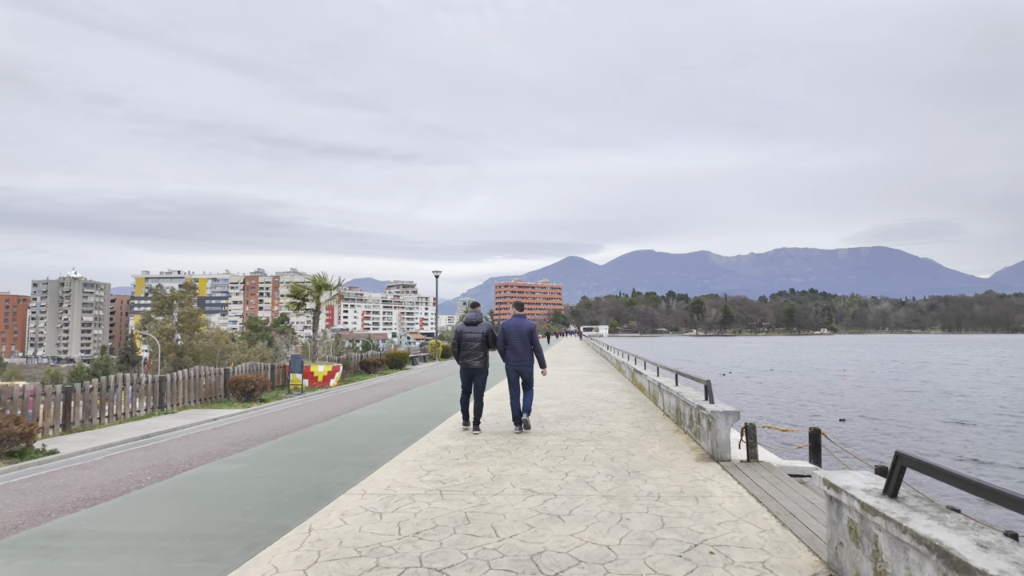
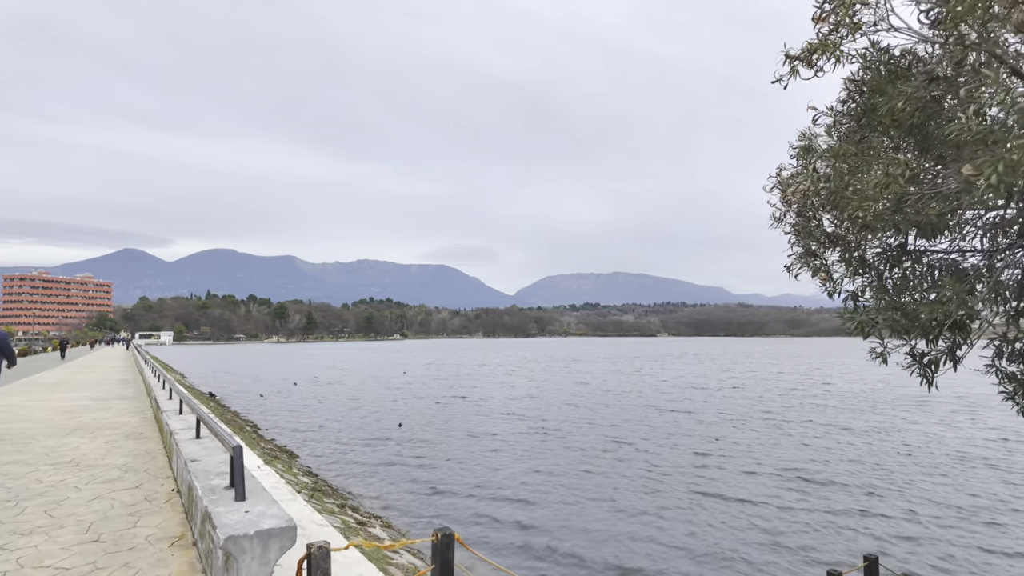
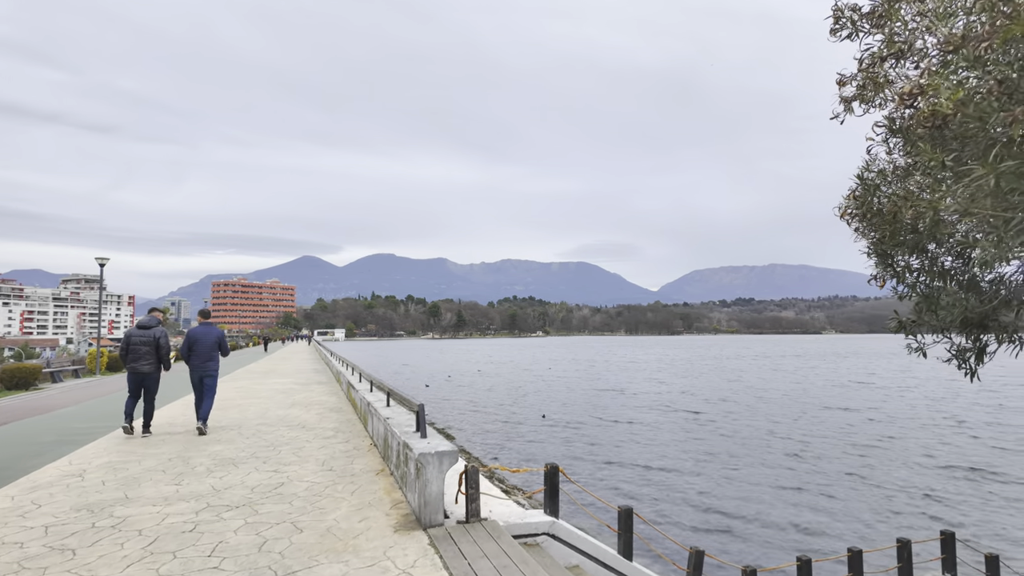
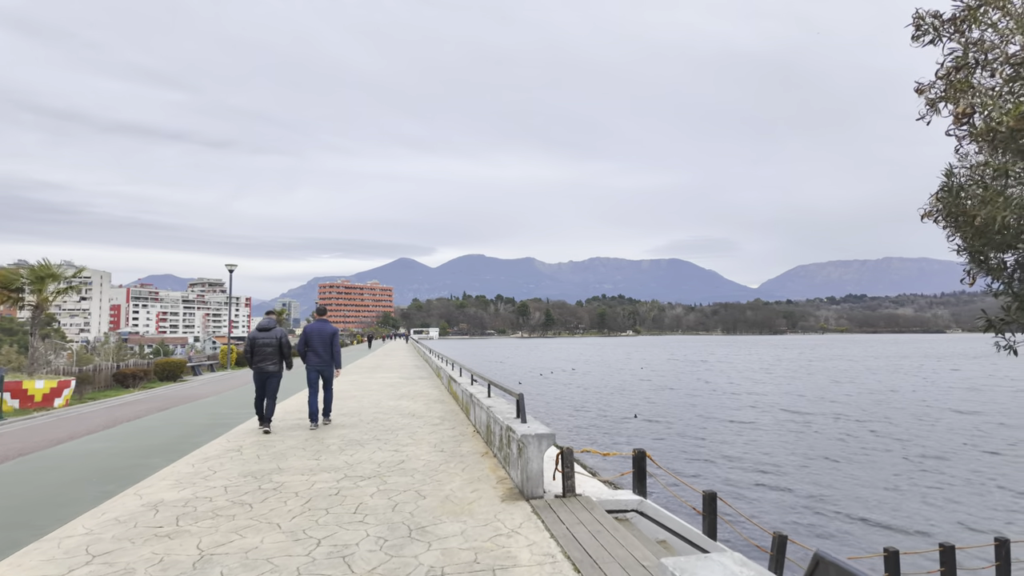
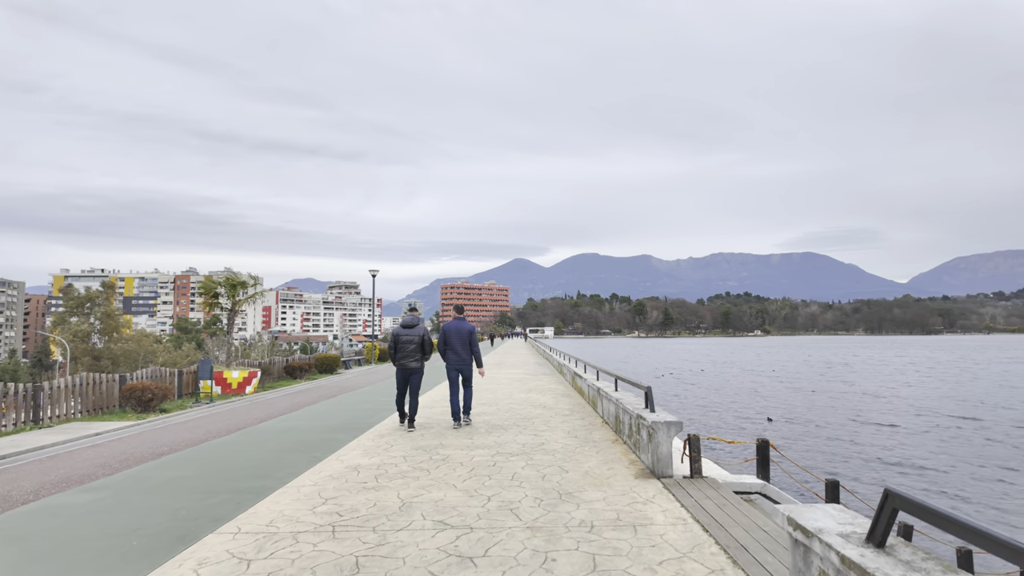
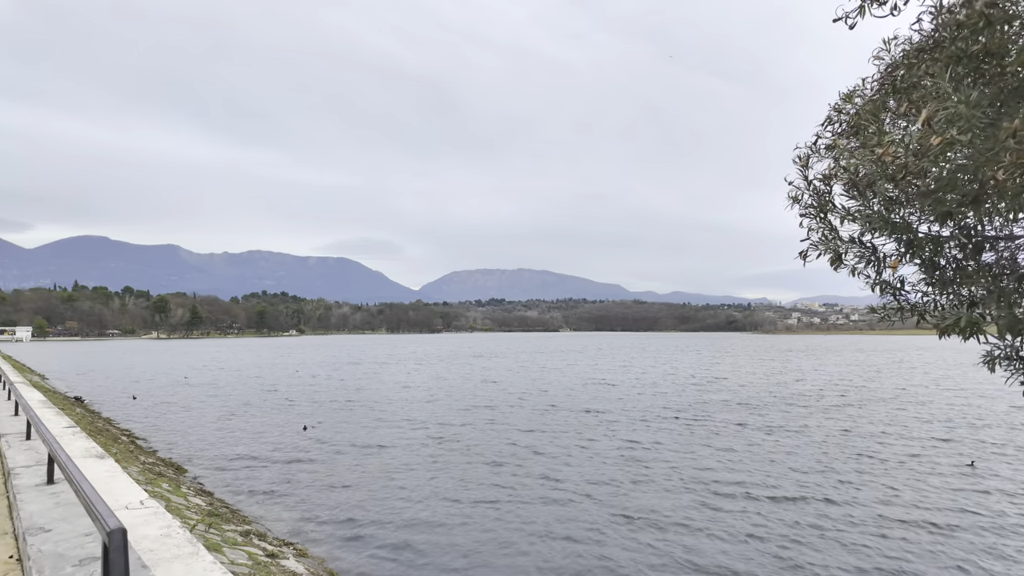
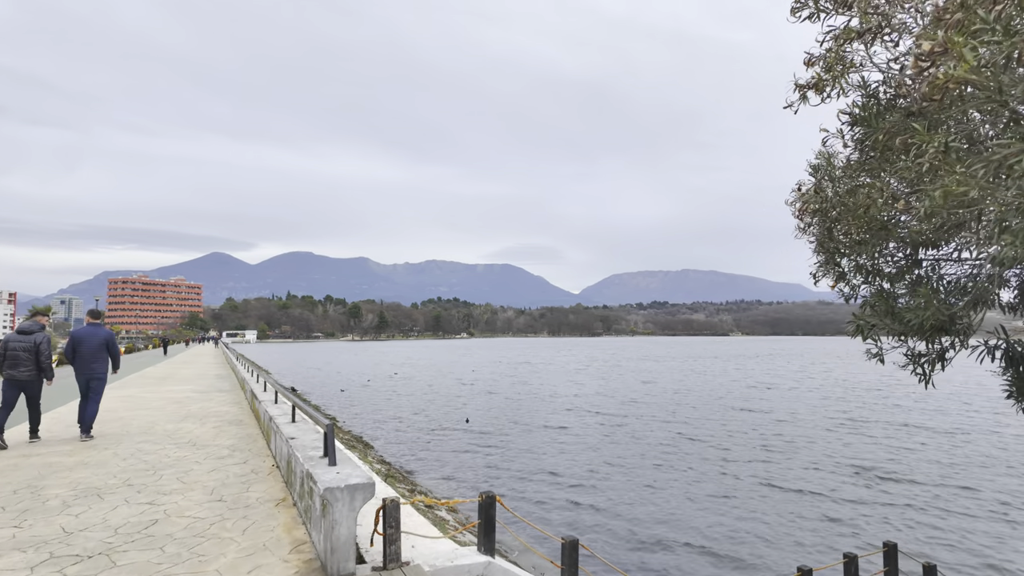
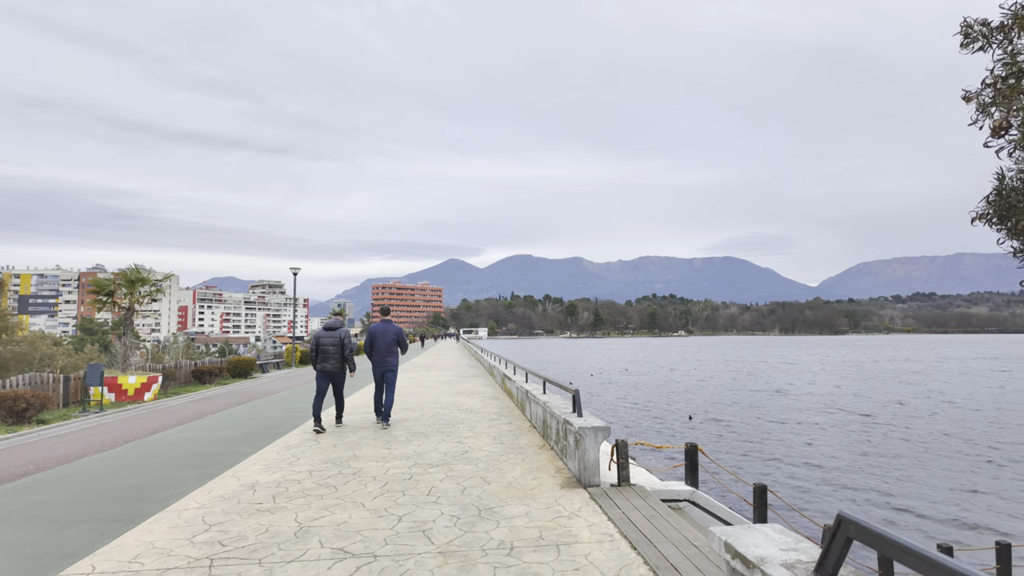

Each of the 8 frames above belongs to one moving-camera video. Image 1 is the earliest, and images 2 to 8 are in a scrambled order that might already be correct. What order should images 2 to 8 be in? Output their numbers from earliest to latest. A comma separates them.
5, 8, 4, 3, 7, 2, 6
